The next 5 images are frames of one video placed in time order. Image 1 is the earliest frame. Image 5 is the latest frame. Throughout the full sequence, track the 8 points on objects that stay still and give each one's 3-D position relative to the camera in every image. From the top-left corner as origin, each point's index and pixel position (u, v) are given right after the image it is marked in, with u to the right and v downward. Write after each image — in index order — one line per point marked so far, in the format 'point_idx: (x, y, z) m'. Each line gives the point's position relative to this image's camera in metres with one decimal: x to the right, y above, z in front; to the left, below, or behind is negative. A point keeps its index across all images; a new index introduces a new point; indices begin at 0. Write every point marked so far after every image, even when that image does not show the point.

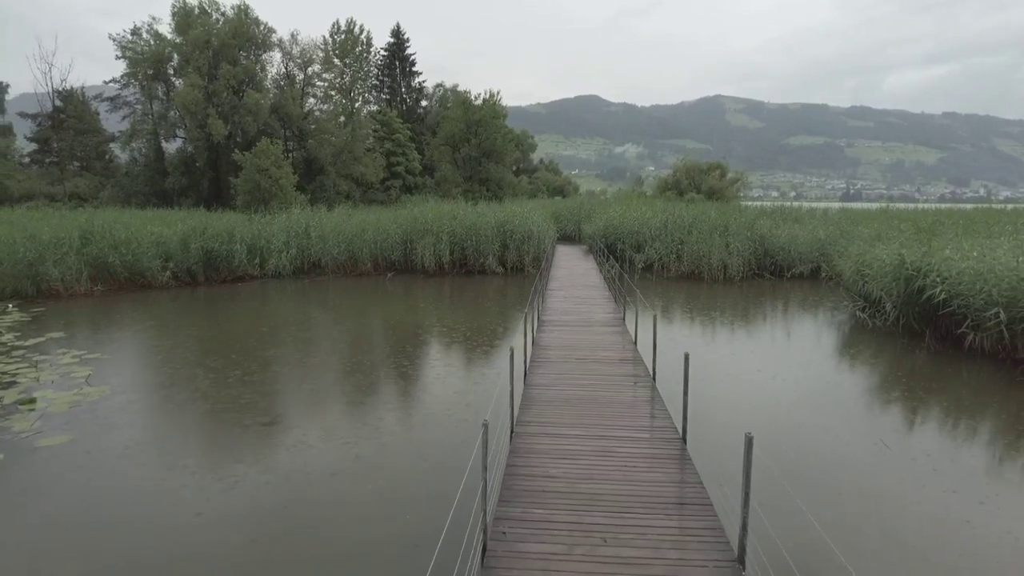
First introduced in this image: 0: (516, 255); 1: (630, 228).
0: (+0.1, +0.7, +14.9) m
1: (+2.8, +1.4, +15.6) m
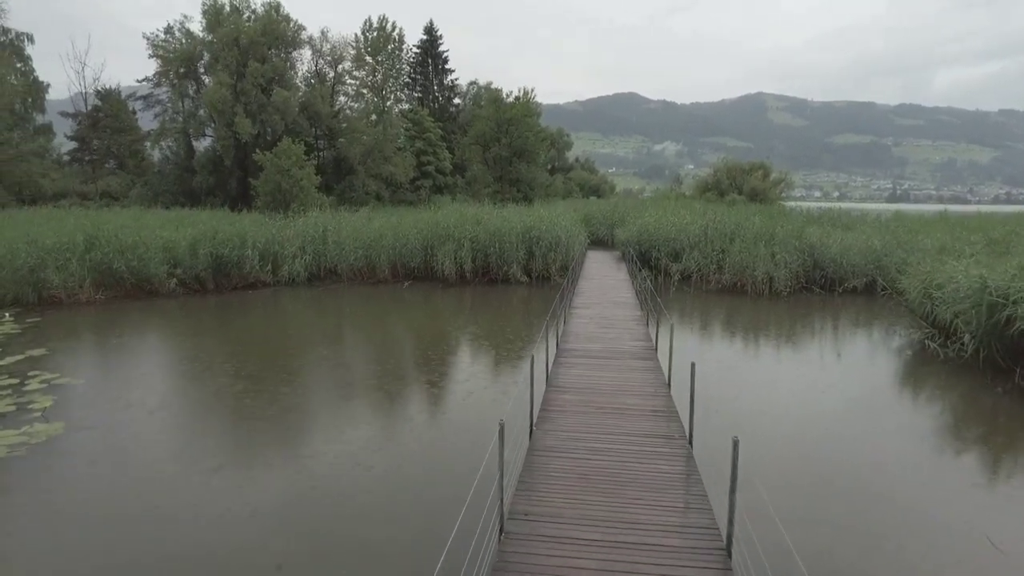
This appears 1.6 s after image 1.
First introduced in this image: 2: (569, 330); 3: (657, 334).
0: (+0.6, +0.5, +14.0) m
1: (+3.4, +1.2, +14.6) m
2: (+1.1, -0.4, +10.8) m
3: (+2.4, -0.8, +10.9) m
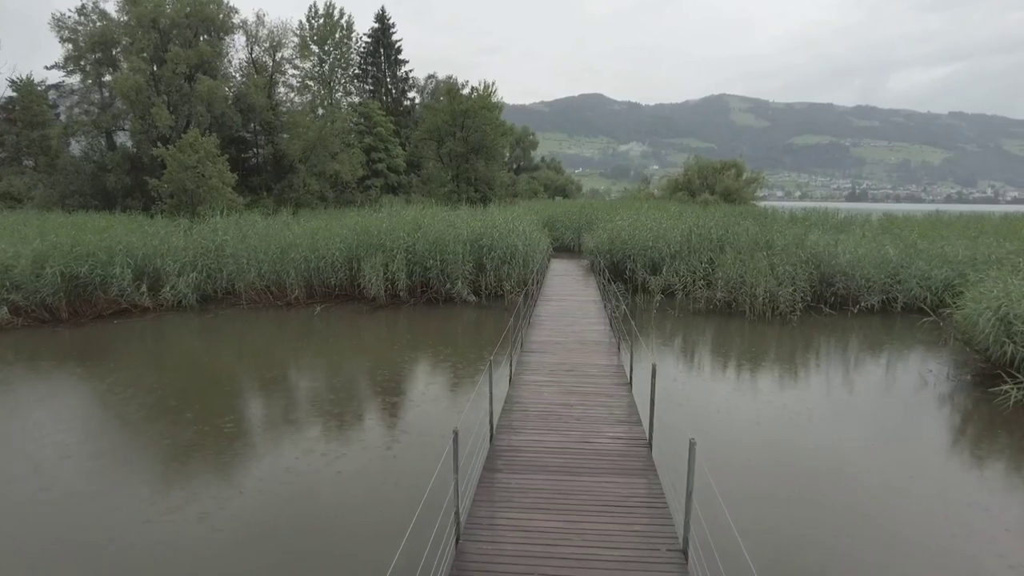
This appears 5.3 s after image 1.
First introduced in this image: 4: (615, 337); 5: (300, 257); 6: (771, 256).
0: (-0.3, +0.2, +11.7) m
1: (+2.4, +0.9, +12.4) m
2: (+0.3, -0.7, +8.5) m
3: (+1.6, -1.1, +8.7) m
4: (+1.4, -0.7, +8.8) m
5: (-3.6, +0.6, +11.3) m
6: (+4.5, +0.6, +11.3) m
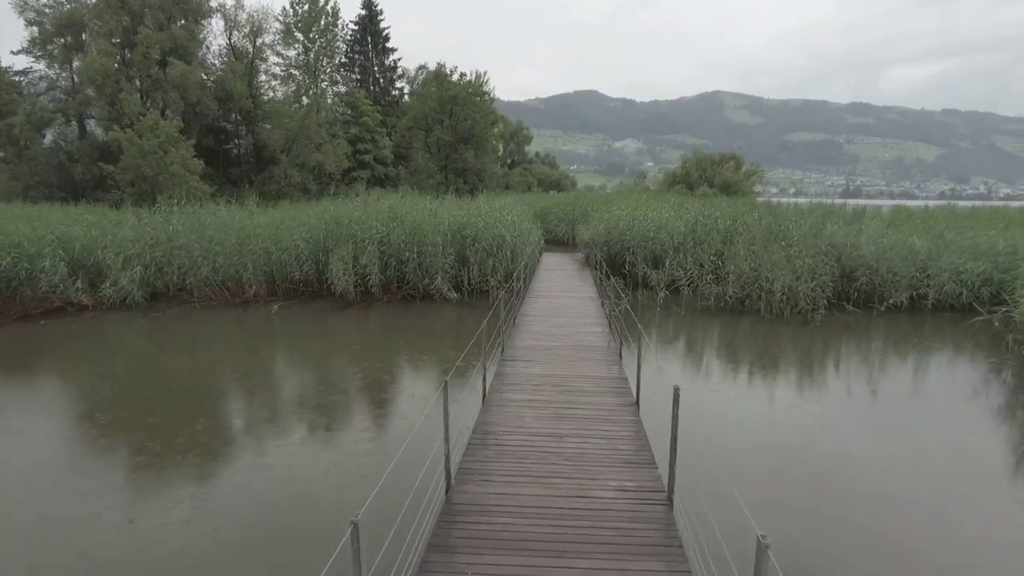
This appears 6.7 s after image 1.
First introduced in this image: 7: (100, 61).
0: (-0.5, +0.3, +10.6) m
1: (+2.2, +0.9, +11.3) m
2: (+0.1, -0.7, +7.5) m
3: (+1.5, -1.0, +7.6) m
4: (+1.2, -0.6, +7.7) m
5: (-3.8, +0.6, +10.2) m
6: (+4.2, +0.6, +10.2) m
7: (-12.3, +6.8, +19.7) m
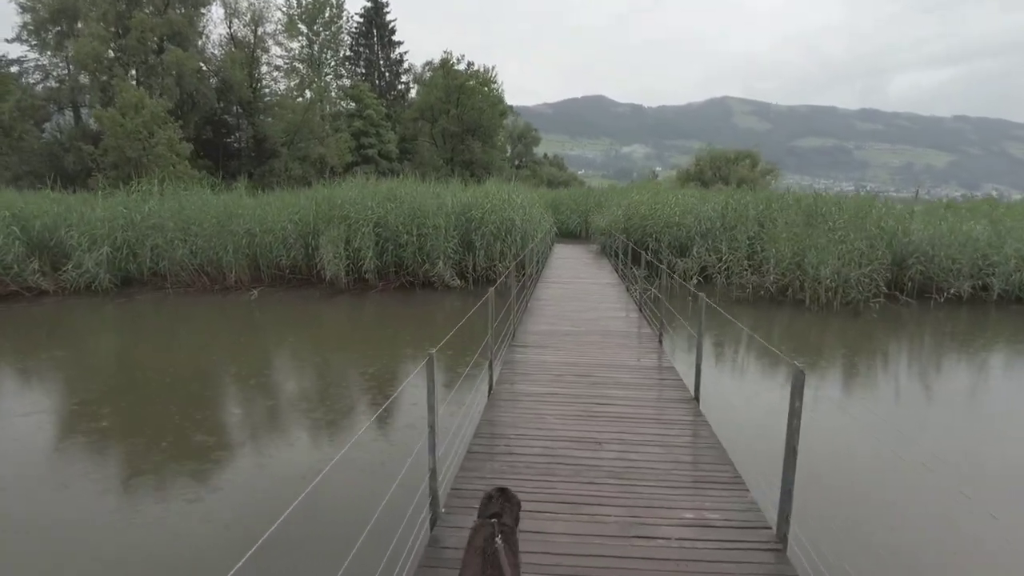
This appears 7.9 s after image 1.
0: (-0.4, +0.4, +9.7) m
1: (+2.4, +1.1, +10.4) m
2: (+0.2, -0.5, +6.5) m
3: (+1.6, -0.9, +6.6) m
4: (+1.3, -0.4, +6.8) m
5: (-3.7, +0.8, +9.2) m
6: (+4.4, +0.8, +9.2) m
7: (-12.0, +7.0, +18.9) m
